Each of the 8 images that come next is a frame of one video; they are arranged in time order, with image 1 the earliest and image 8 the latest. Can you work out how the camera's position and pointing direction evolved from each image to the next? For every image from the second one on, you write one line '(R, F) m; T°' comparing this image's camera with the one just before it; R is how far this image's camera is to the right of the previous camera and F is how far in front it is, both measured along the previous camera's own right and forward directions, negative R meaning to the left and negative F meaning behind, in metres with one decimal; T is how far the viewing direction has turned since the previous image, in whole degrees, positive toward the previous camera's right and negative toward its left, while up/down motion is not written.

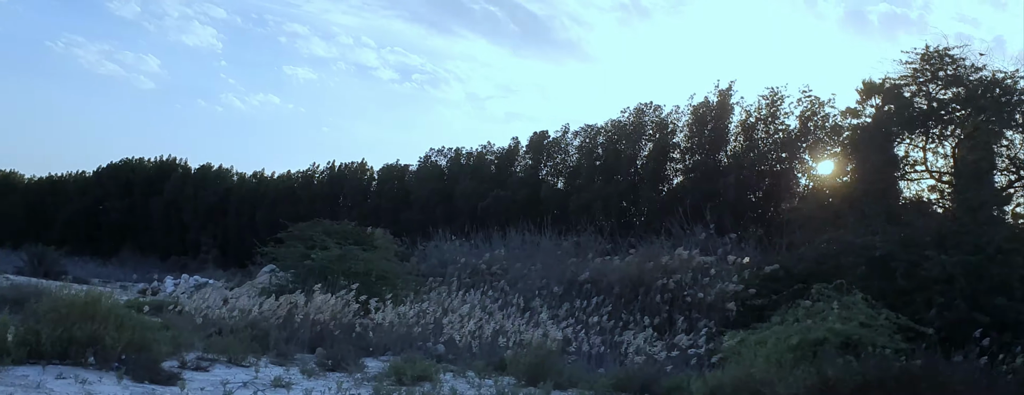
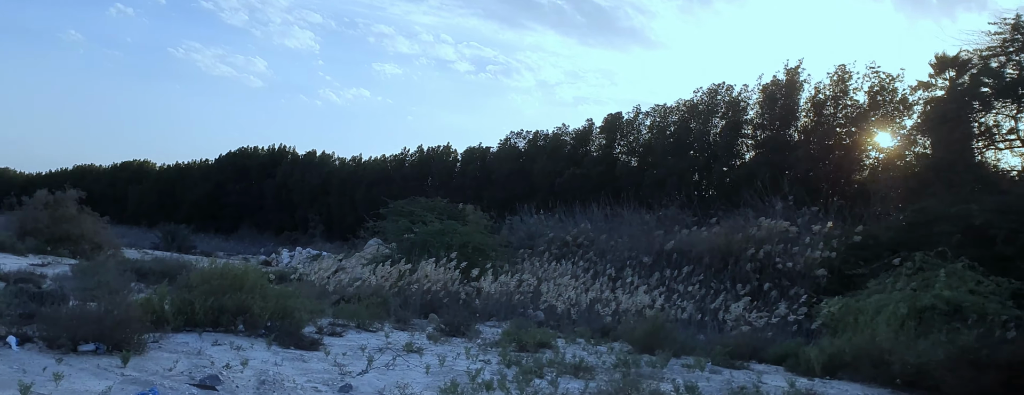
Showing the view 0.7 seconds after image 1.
(-0.4, -0.6) m; -3°
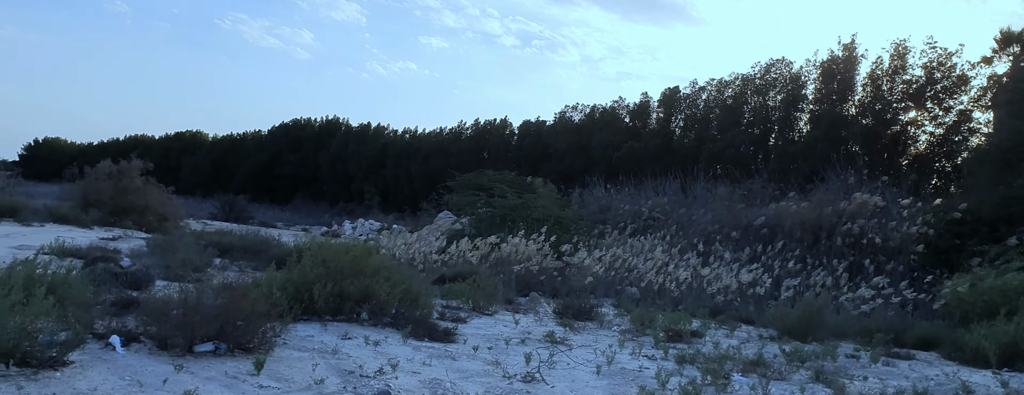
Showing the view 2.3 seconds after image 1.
(-0.8, +0.4) m; -1°
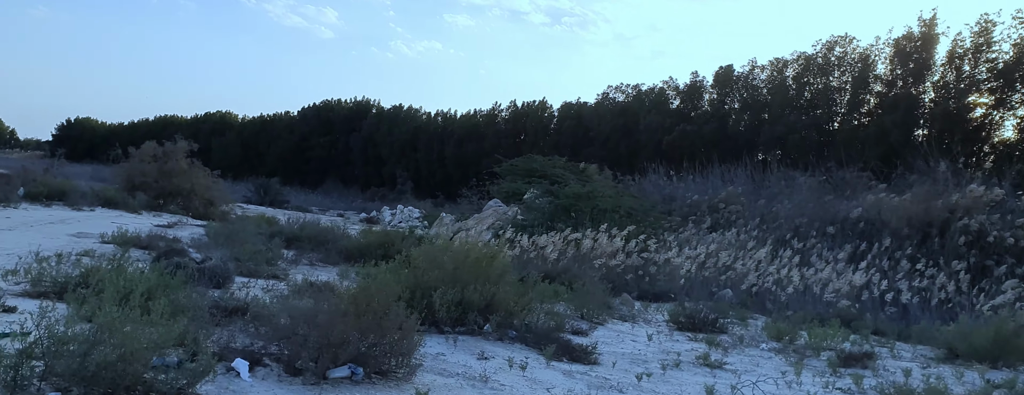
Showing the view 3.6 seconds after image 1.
(-0.8, +0.8) m; 0°
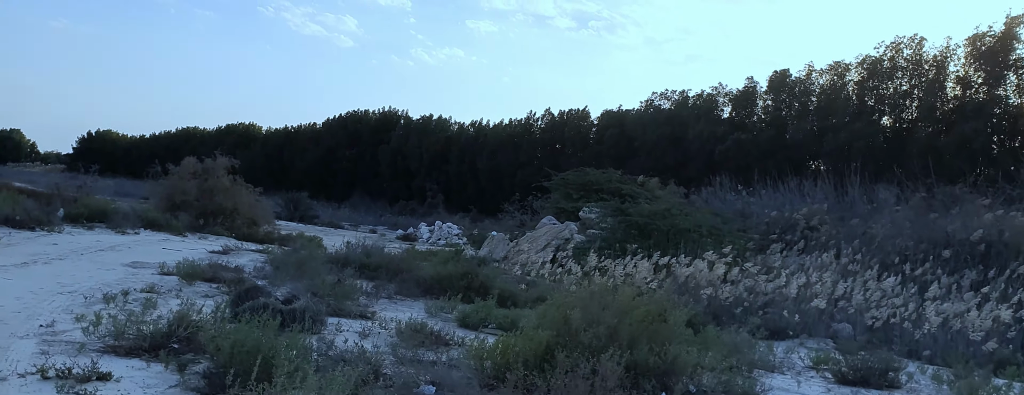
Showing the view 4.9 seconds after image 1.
(-0.8, +0.9) m; 0°
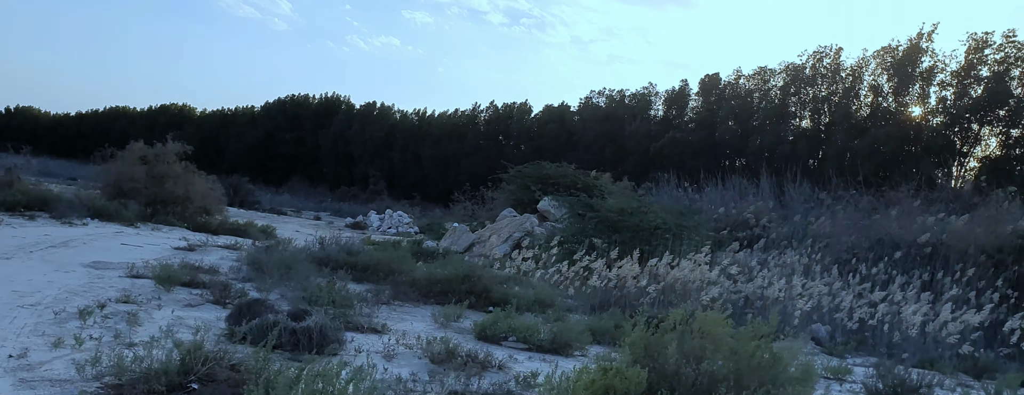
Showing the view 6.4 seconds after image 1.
(-0.6, +0.8) m; +5°
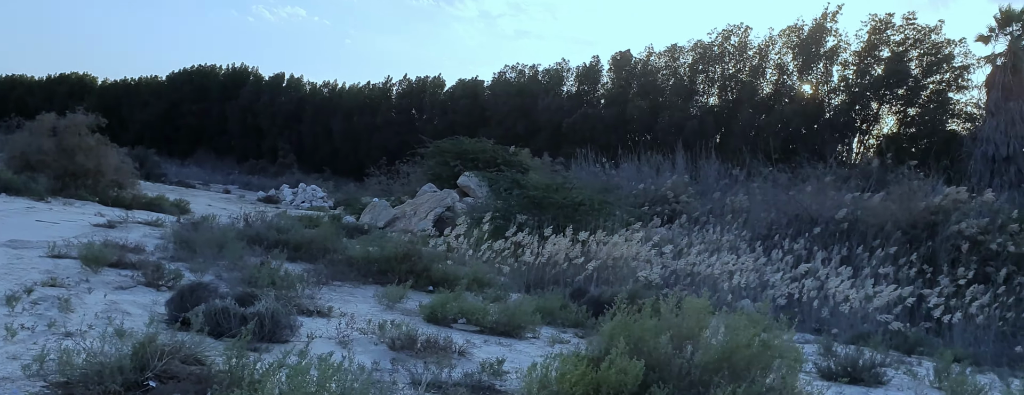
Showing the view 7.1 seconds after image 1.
(-0.3, +0.2) m; +6°
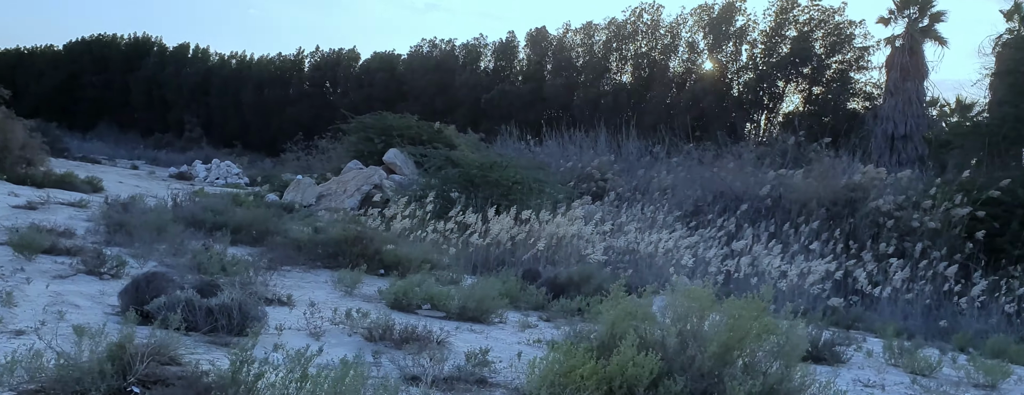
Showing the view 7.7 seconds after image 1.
(-0.3, +0.3) m; +6°
